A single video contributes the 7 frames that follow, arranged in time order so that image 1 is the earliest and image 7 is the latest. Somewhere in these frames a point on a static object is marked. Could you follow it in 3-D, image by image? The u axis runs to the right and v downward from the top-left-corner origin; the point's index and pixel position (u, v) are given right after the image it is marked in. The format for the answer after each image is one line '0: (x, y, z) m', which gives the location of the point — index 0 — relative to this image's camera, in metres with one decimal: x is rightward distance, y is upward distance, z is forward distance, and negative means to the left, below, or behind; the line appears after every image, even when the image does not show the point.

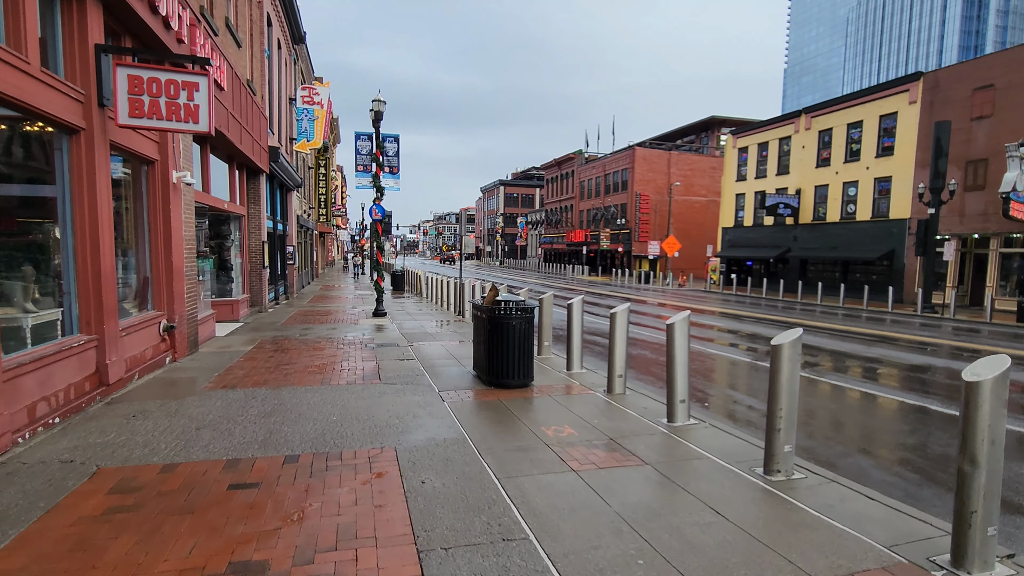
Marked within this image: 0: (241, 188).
0: (-7.6, +2.8, +14.4) m
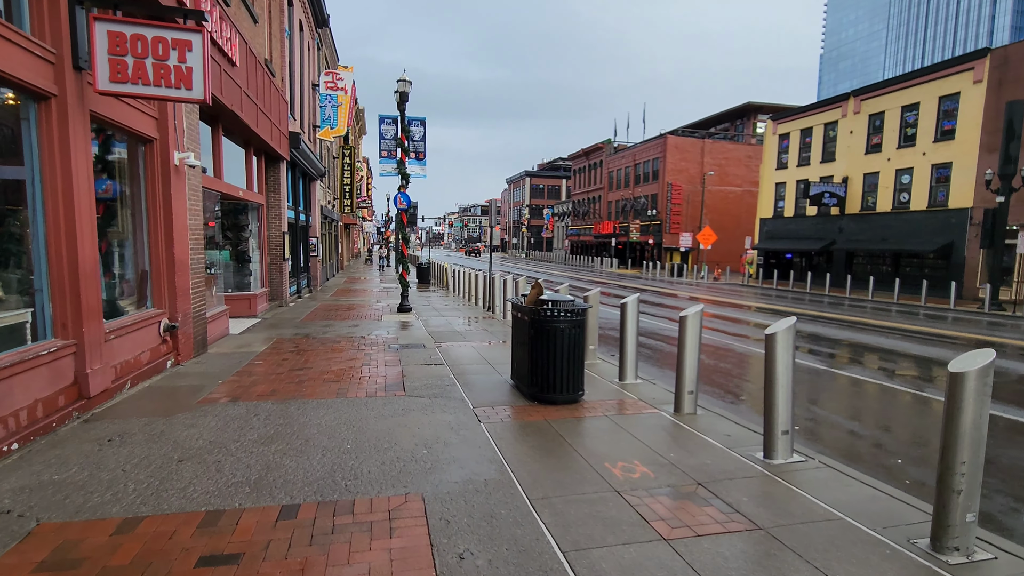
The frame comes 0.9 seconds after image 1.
0: (-6.7, +3.0, +13.6) m
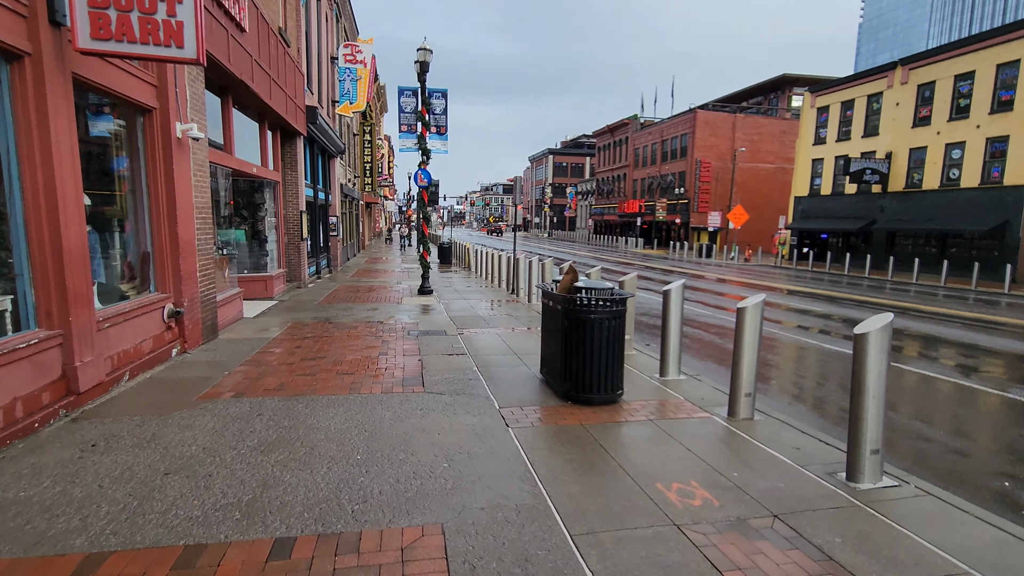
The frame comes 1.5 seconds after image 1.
0: (-6.0, +3.5, +13.1) m
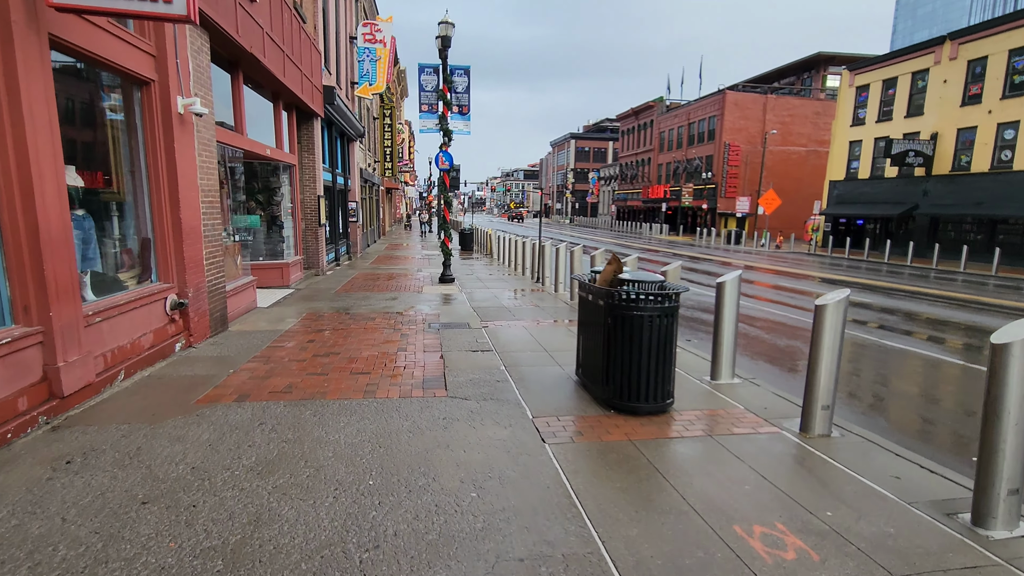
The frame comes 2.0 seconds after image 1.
0: (-5.4, +3.8, +12.5) m
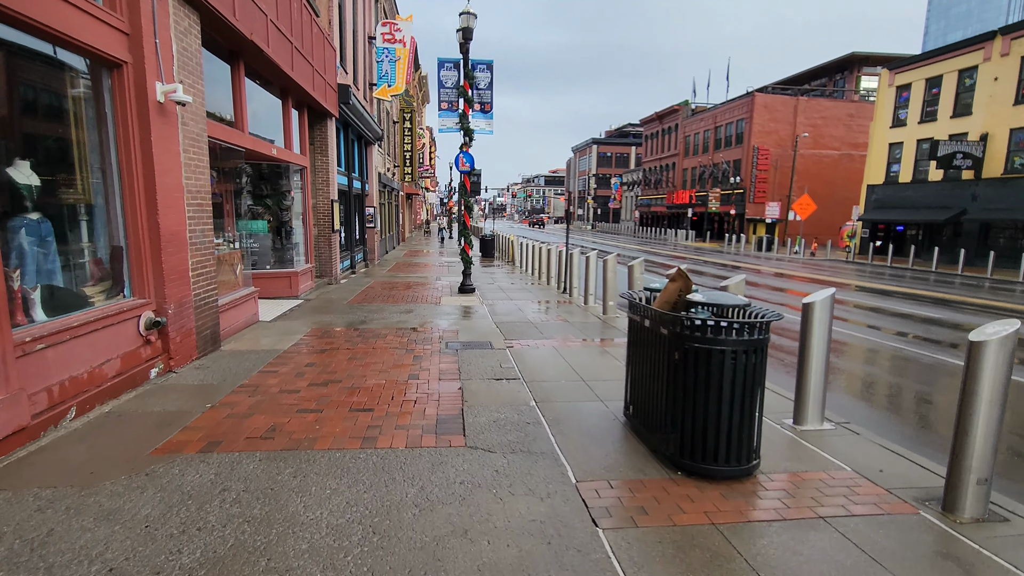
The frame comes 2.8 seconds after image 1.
0: (-4.8, +3.5, +11.8) m
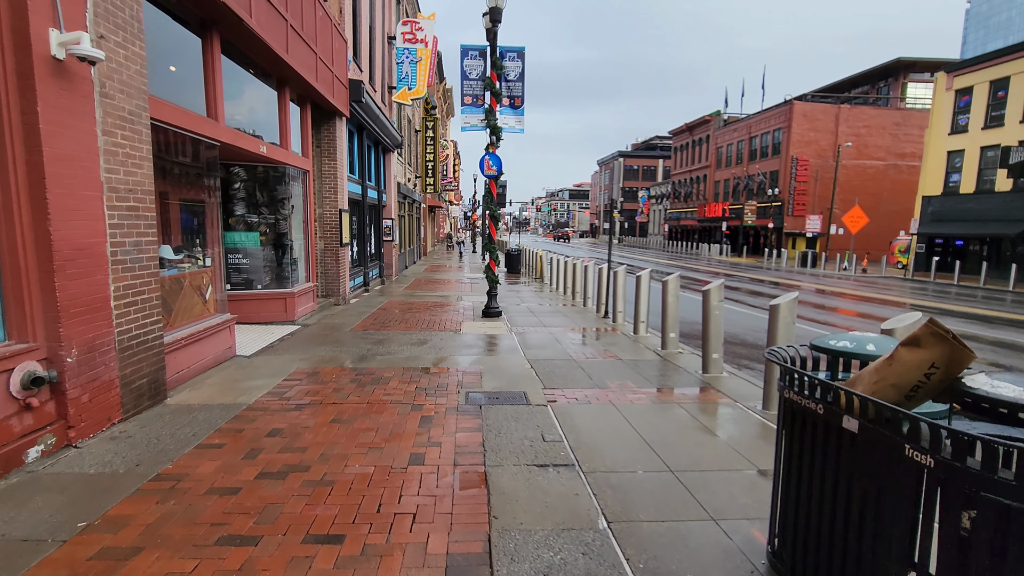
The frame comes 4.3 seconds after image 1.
0: (-4.2, +3.1, +10.3) m
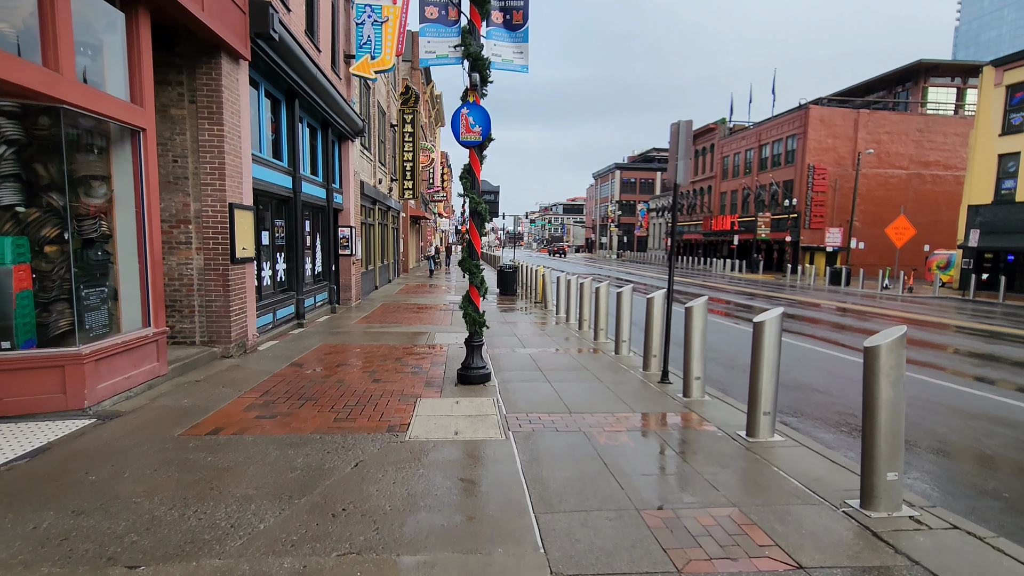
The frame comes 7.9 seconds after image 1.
0: (-4.2, +2.5, +5.8) m
